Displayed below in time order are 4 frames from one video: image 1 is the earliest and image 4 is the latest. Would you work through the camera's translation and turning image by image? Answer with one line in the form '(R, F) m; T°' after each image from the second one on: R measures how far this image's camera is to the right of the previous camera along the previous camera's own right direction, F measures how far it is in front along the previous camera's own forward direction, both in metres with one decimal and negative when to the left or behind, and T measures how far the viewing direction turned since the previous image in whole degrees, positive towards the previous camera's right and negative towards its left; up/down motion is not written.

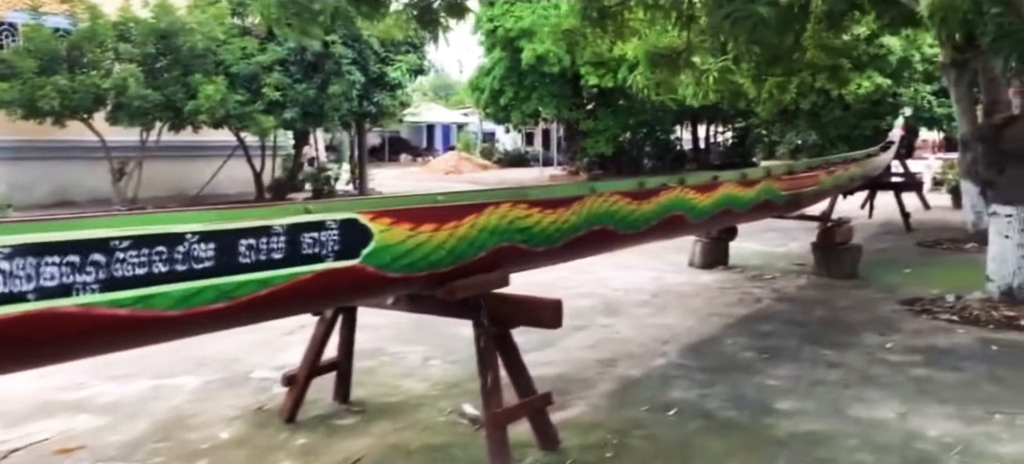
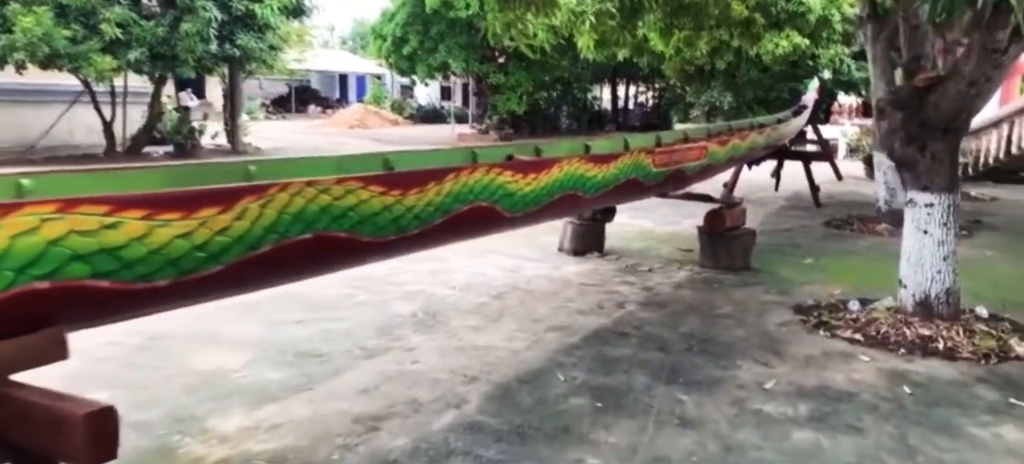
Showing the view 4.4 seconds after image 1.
(+0.8, +1.5) m; +5°
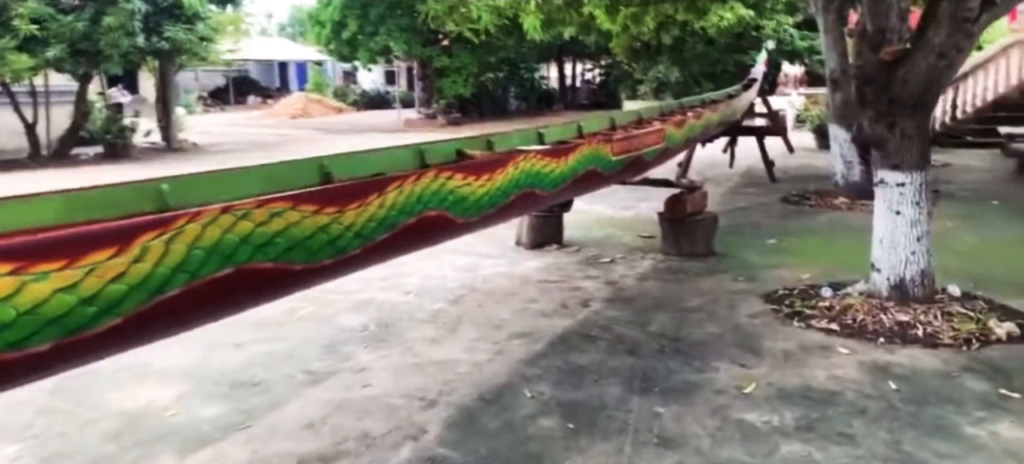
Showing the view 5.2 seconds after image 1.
(0.0, +0.3) m; +3°
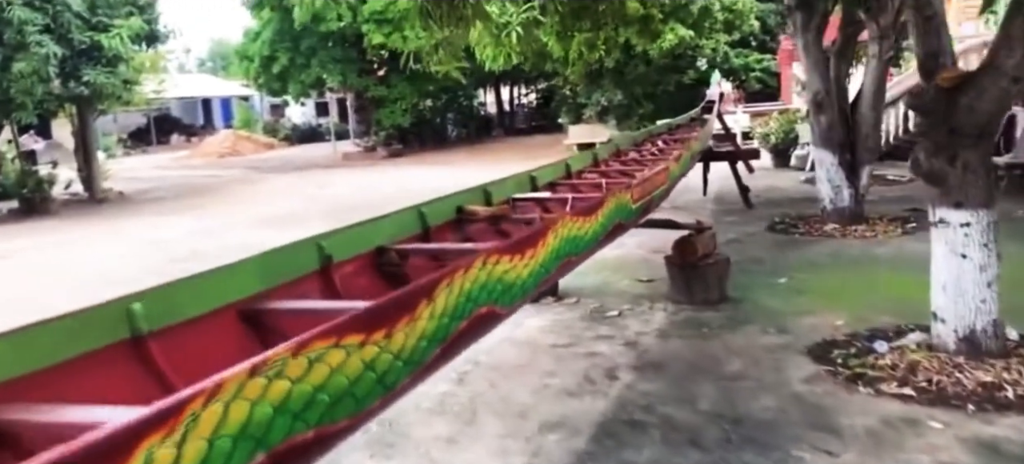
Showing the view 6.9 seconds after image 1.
(-0.4, +0.7) m; +4°
